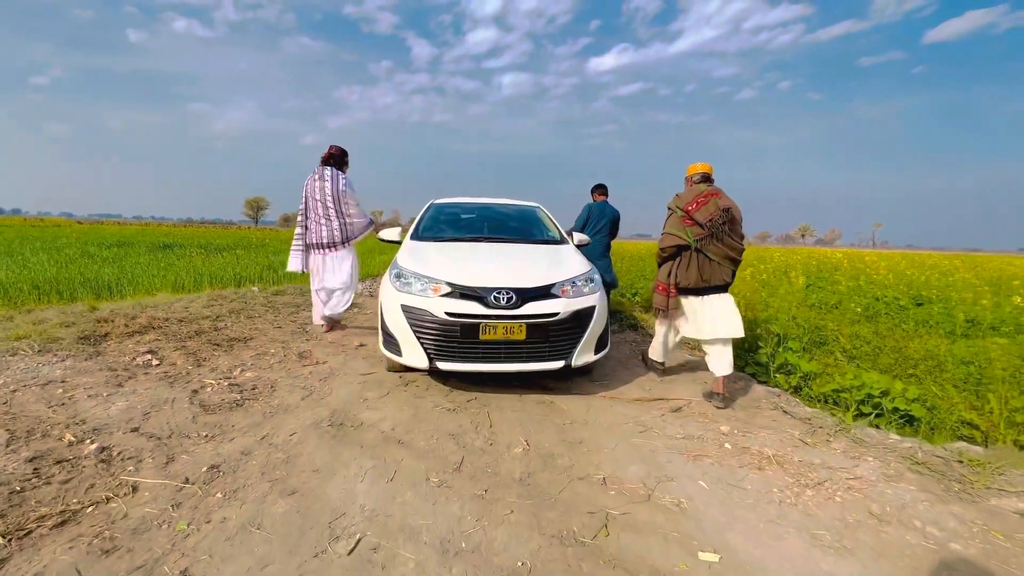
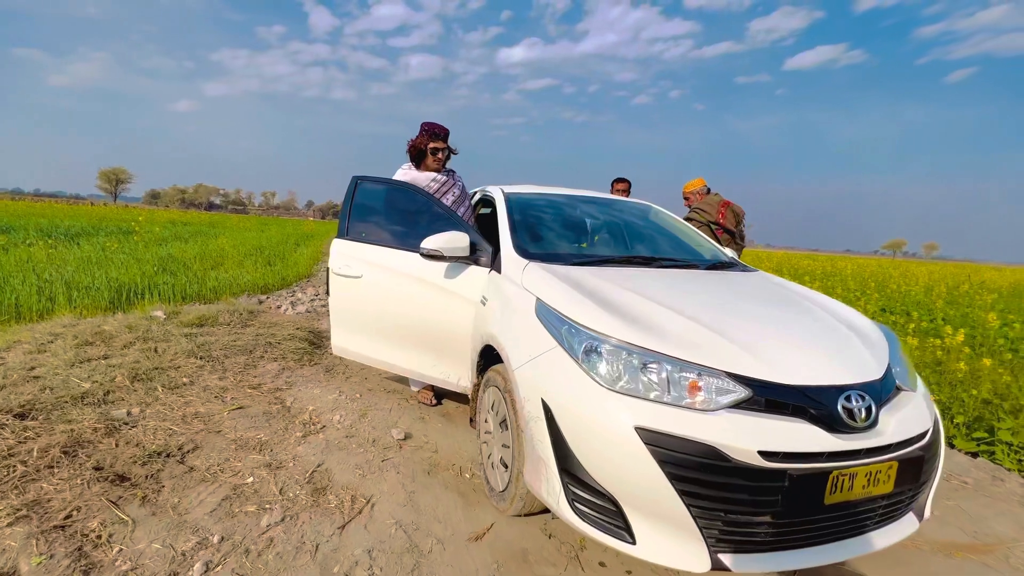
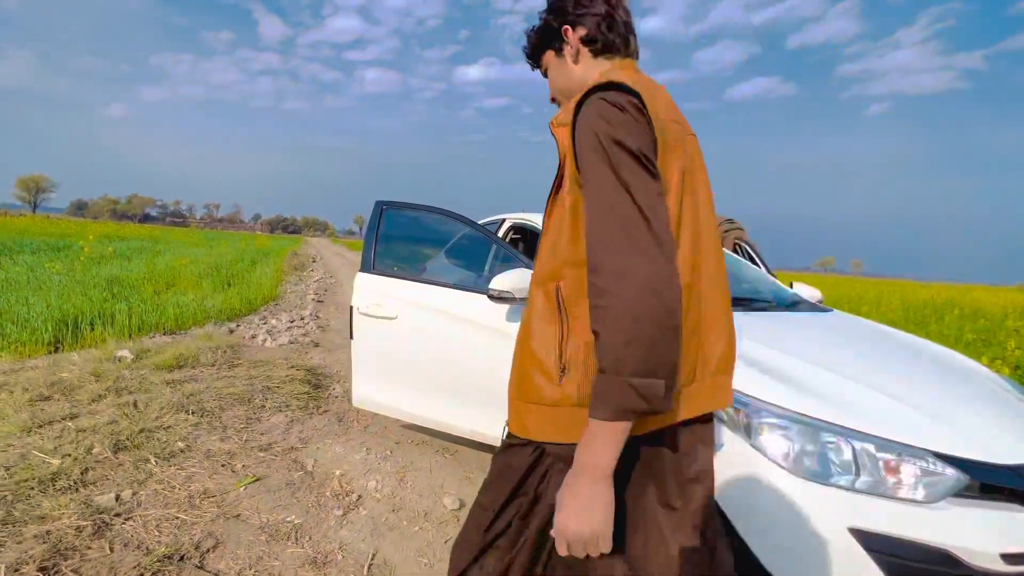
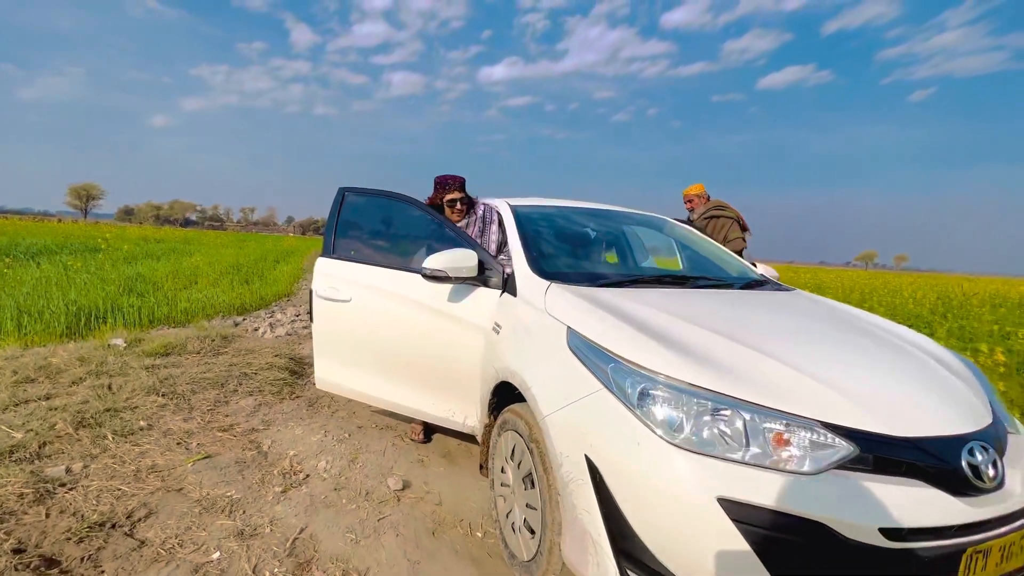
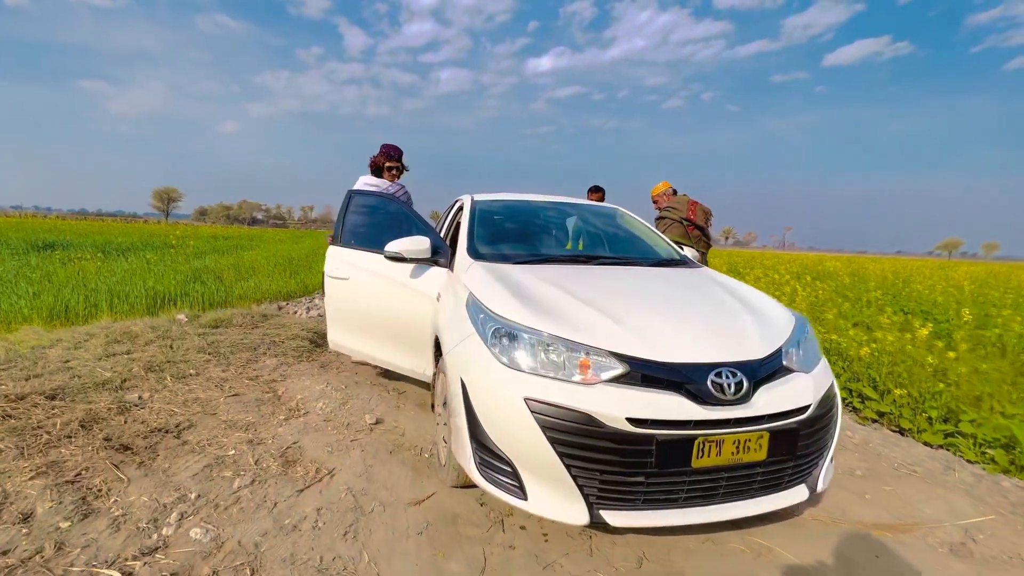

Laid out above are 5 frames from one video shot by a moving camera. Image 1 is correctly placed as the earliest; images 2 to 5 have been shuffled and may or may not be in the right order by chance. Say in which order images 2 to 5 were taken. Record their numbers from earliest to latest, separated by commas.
5, 2, 4, 3
